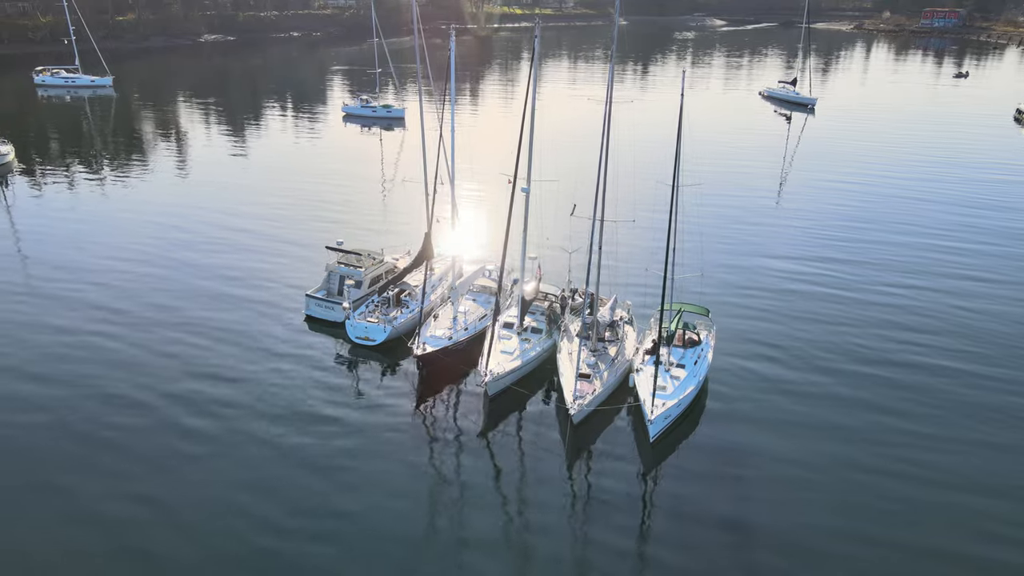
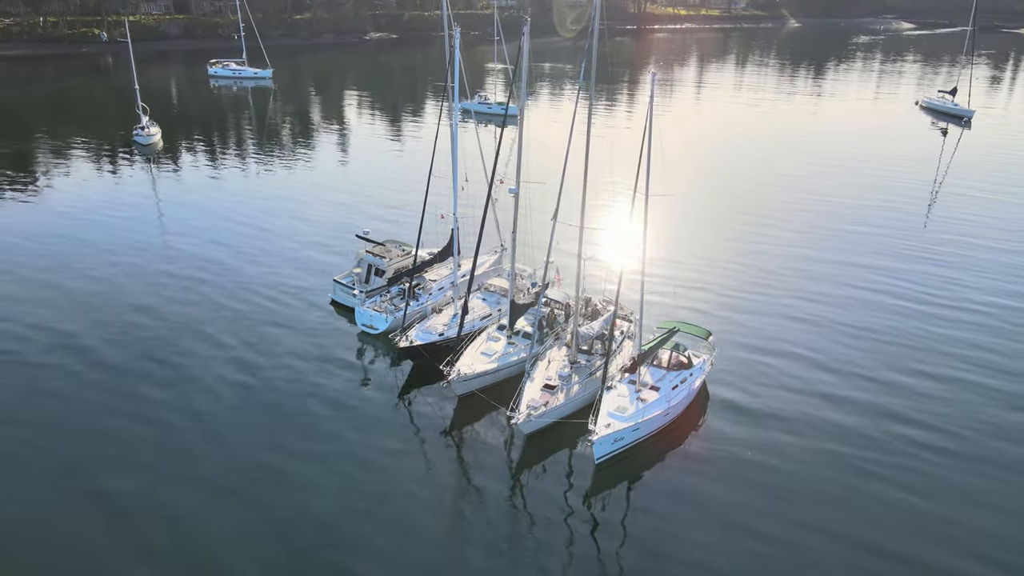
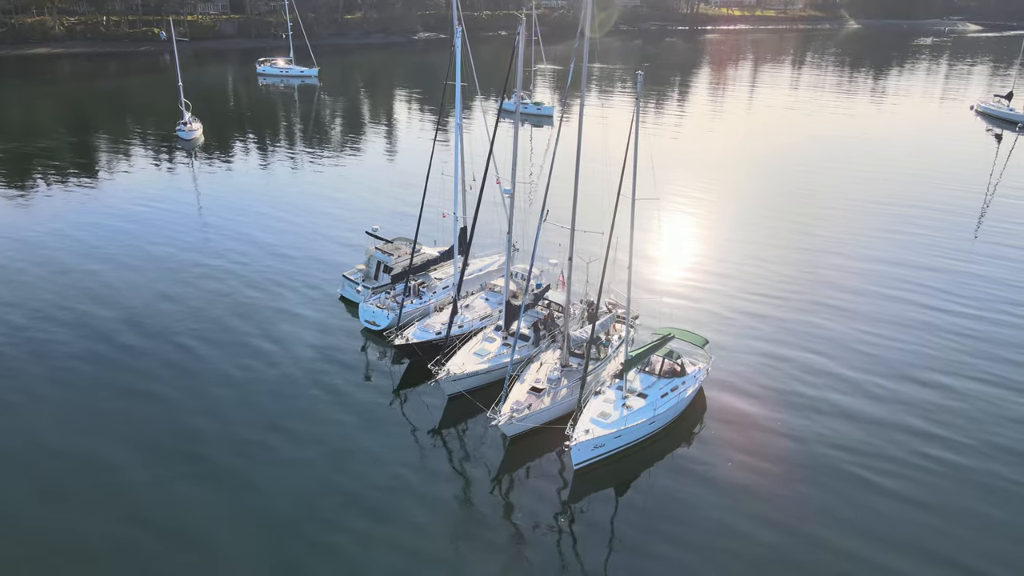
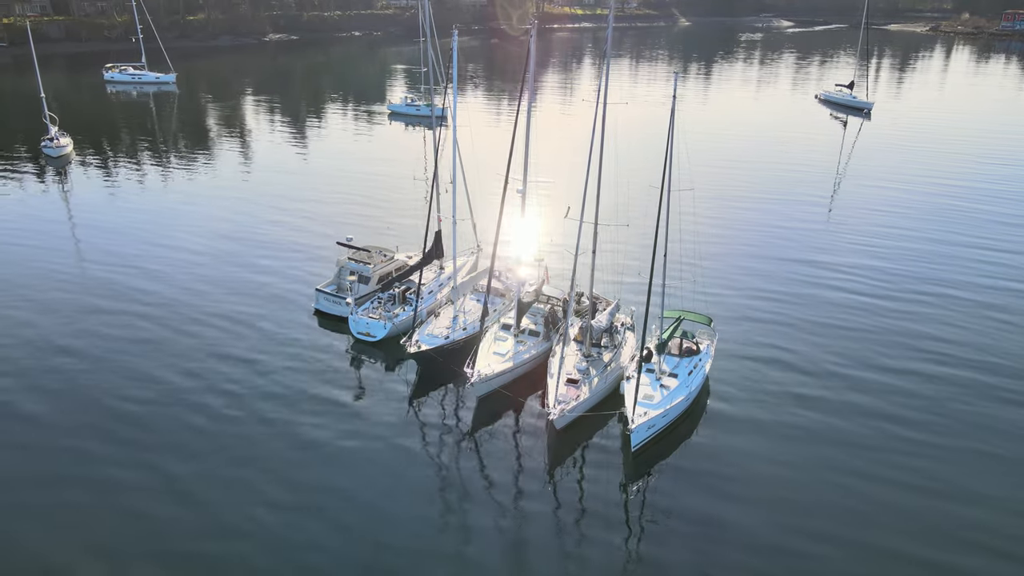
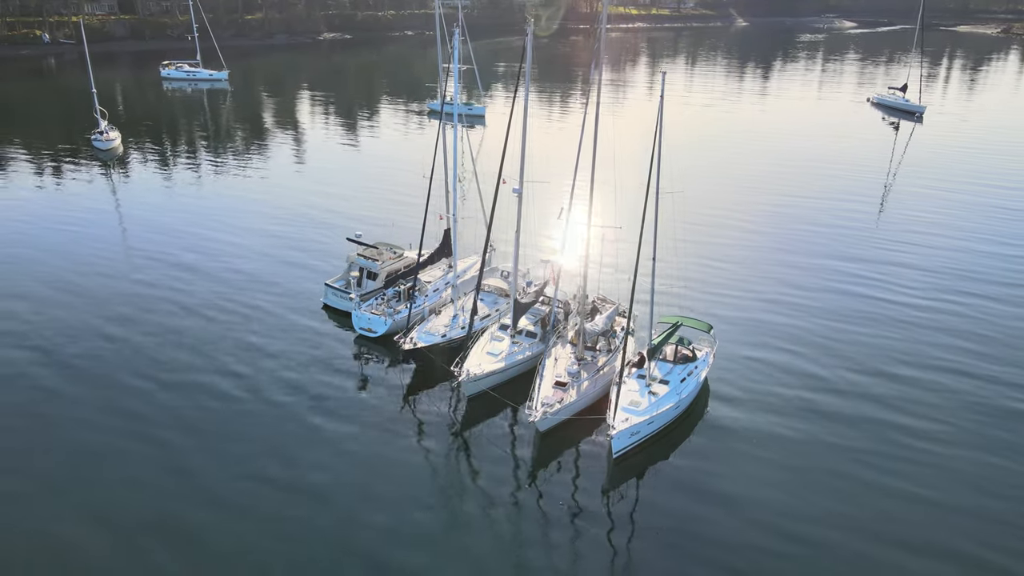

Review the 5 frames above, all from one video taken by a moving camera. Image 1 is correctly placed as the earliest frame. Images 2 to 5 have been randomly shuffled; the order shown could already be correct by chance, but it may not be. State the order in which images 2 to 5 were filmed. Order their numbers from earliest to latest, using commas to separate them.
4, 5, 2, 3
